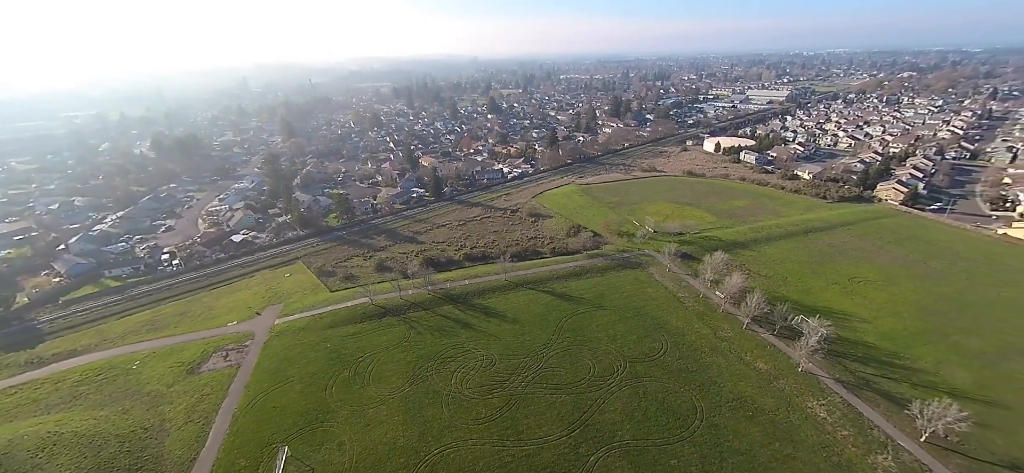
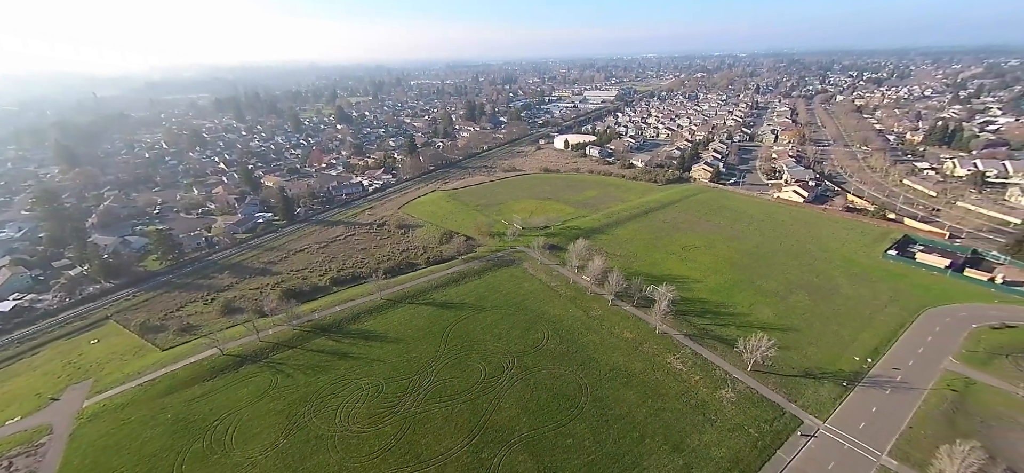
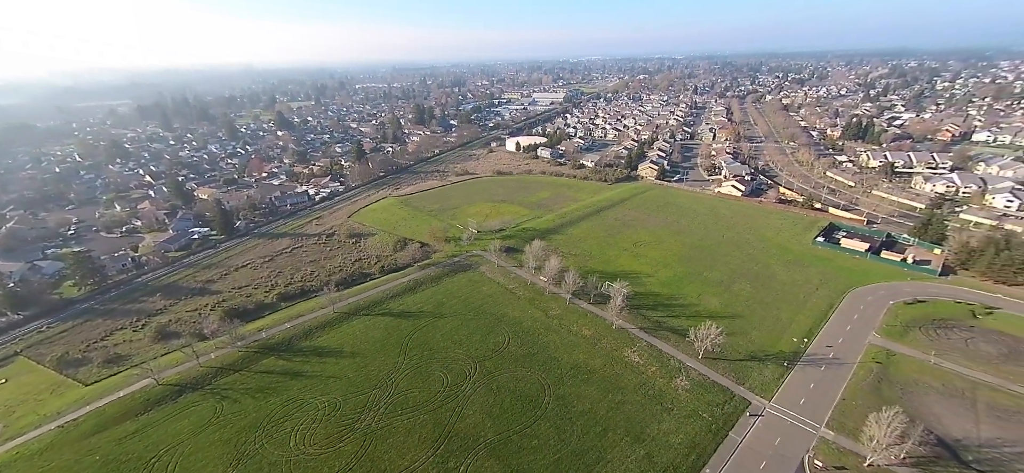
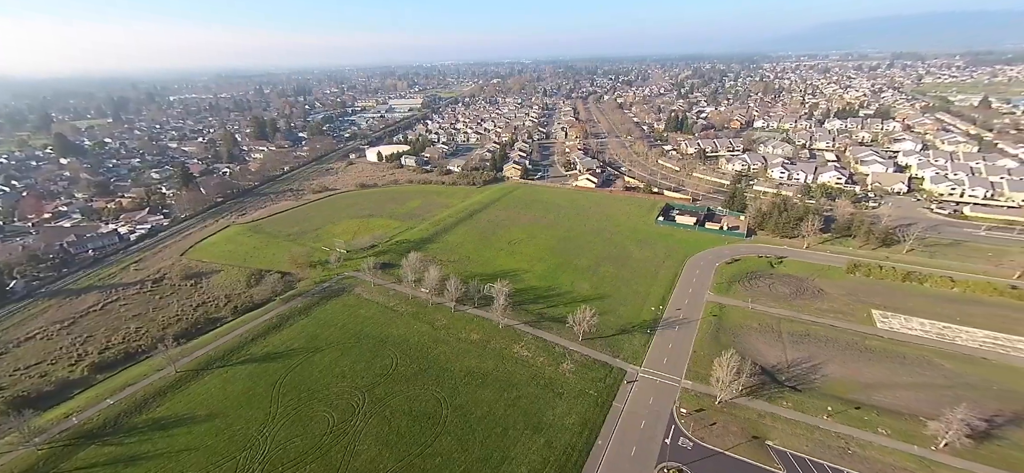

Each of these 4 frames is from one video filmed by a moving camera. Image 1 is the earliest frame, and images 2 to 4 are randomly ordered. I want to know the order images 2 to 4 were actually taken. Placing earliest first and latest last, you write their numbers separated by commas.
2, 3, 4
